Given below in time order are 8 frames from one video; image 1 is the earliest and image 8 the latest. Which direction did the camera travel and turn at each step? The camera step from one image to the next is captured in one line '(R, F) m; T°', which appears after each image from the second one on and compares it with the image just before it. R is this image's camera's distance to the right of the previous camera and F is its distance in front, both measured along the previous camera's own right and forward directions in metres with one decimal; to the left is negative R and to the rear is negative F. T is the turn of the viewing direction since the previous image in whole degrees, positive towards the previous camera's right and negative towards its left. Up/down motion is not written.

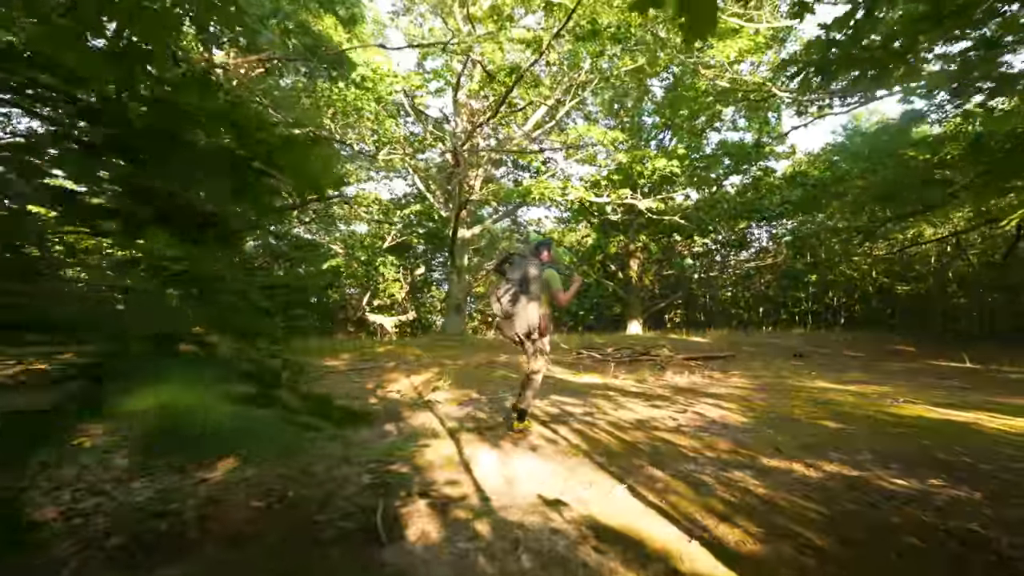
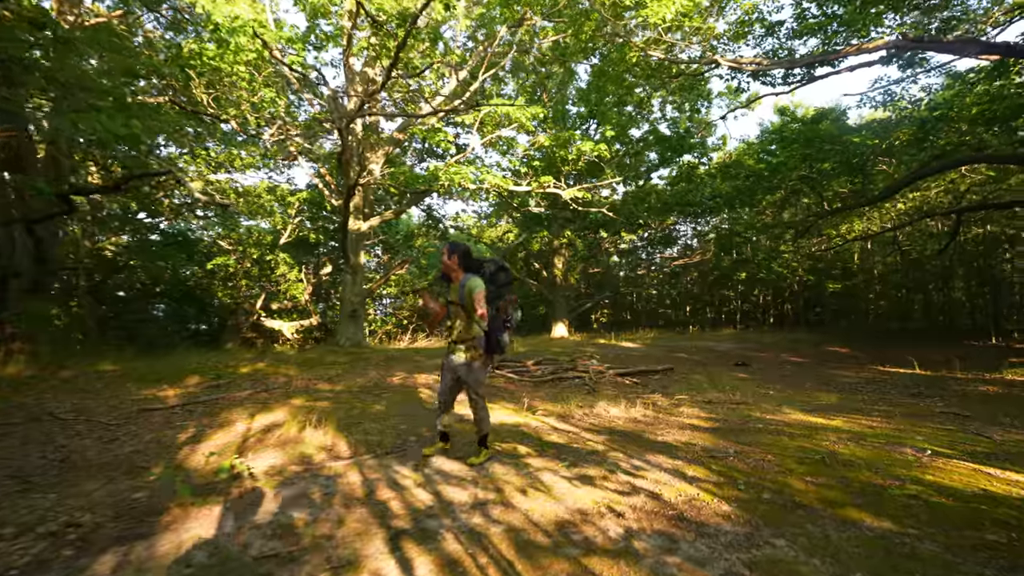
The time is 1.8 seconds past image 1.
(+0.4, +1.8) m; +7°
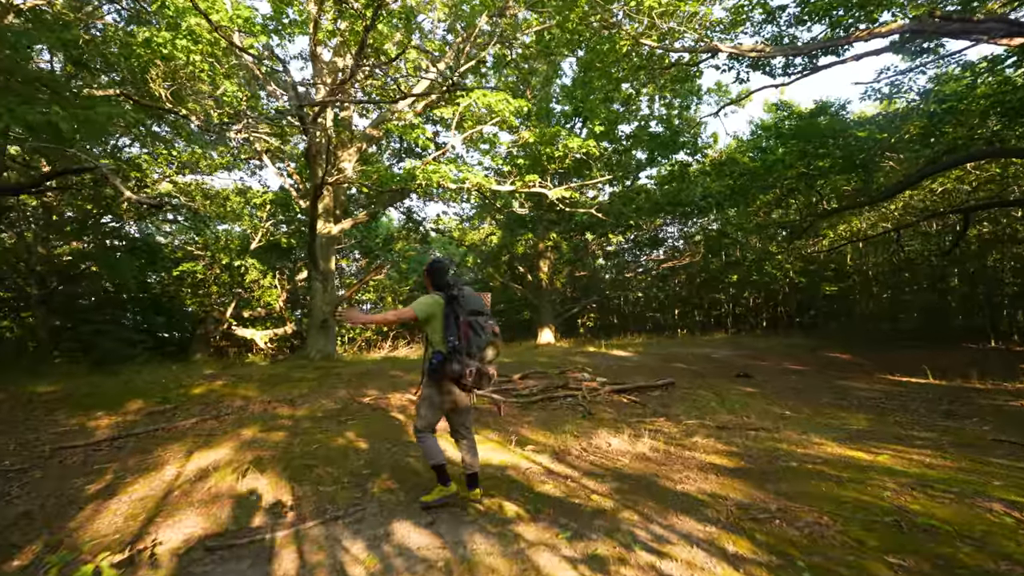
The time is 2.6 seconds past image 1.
(0.0, +0.8) m; +2°
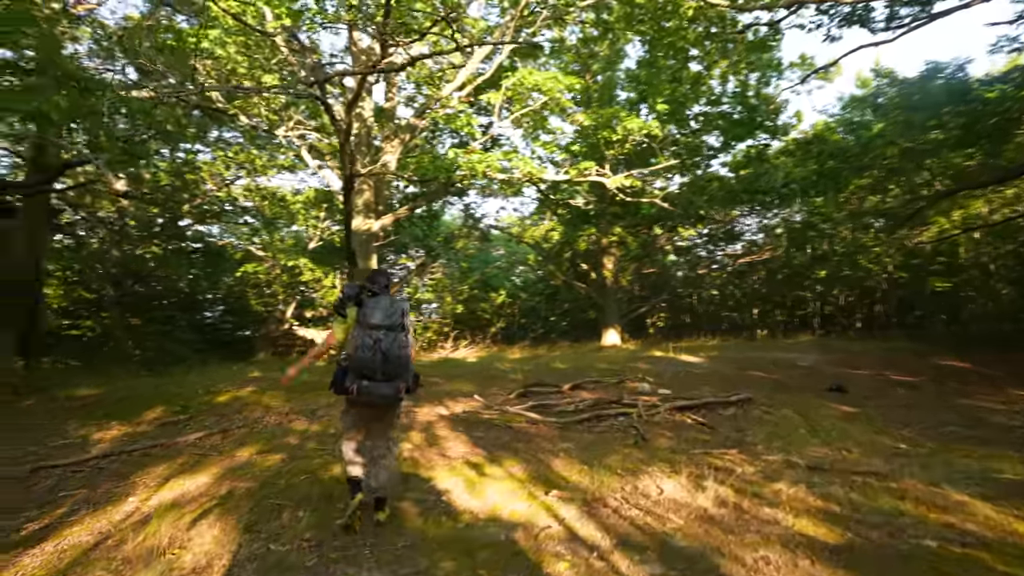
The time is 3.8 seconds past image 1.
(+0.3, +1.0) m; -7°
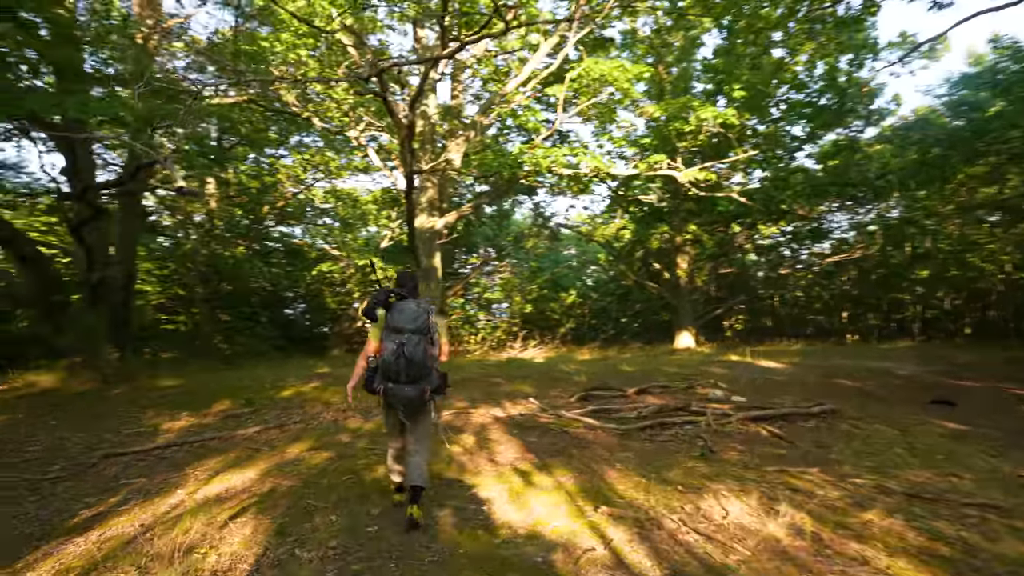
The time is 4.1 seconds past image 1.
(+0.1, +0.3) m; -7°
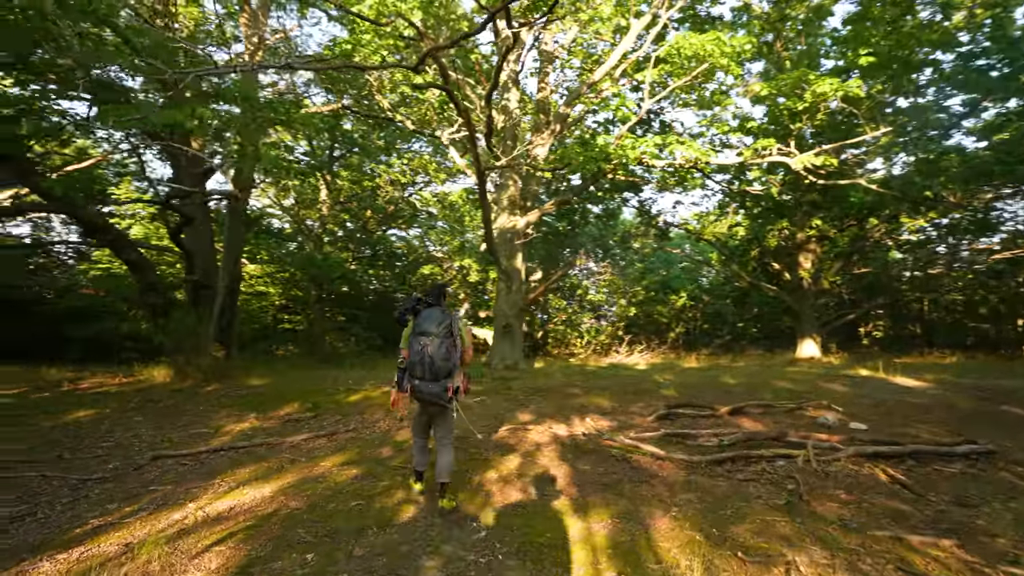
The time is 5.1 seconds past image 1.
(+0.5, +0.6) m; -12°
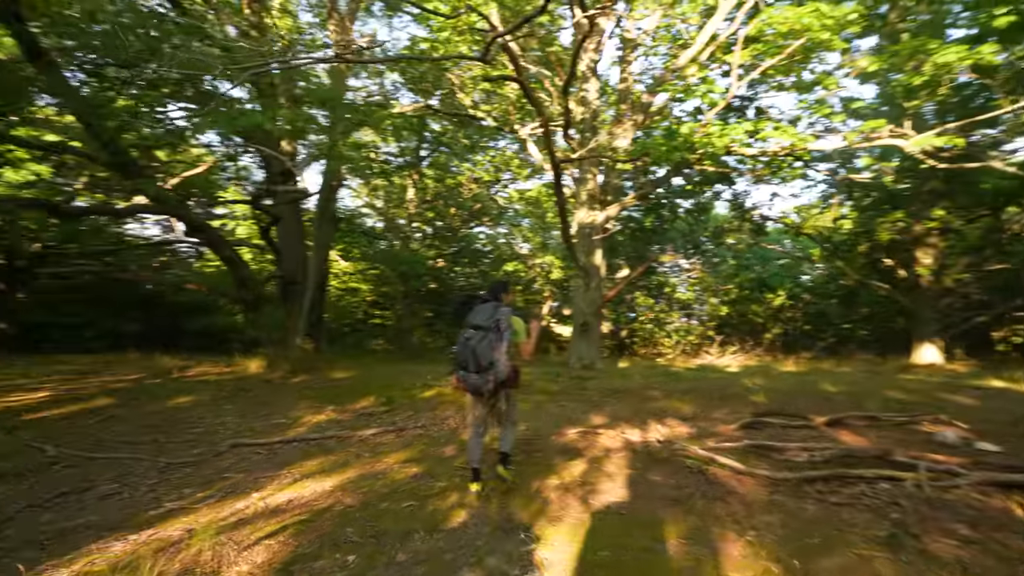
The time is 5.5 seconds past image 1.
(+0.2, +0.2) m; -9°
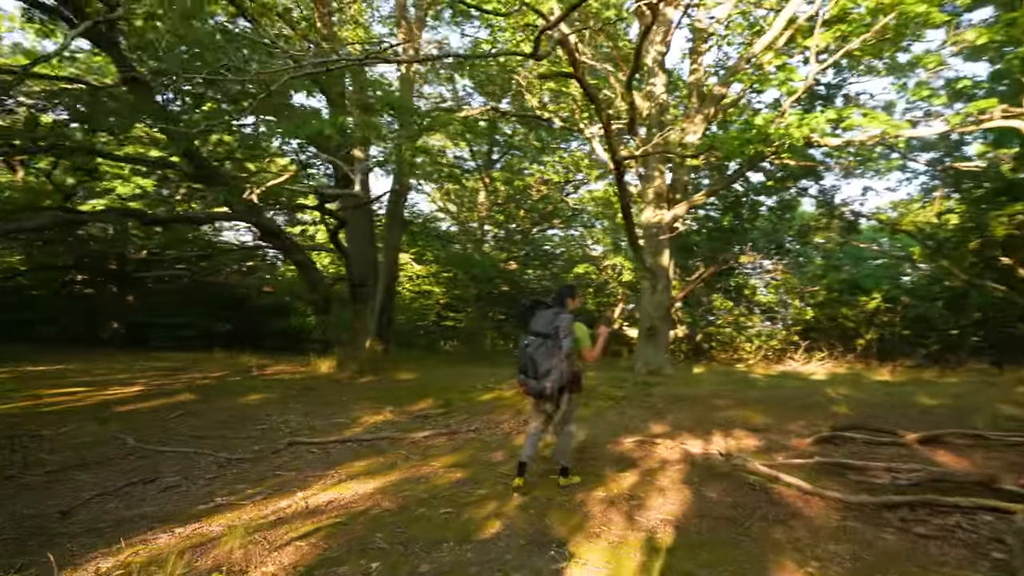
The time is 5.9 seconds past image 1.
(+0.2, +0.2) m; -8°
